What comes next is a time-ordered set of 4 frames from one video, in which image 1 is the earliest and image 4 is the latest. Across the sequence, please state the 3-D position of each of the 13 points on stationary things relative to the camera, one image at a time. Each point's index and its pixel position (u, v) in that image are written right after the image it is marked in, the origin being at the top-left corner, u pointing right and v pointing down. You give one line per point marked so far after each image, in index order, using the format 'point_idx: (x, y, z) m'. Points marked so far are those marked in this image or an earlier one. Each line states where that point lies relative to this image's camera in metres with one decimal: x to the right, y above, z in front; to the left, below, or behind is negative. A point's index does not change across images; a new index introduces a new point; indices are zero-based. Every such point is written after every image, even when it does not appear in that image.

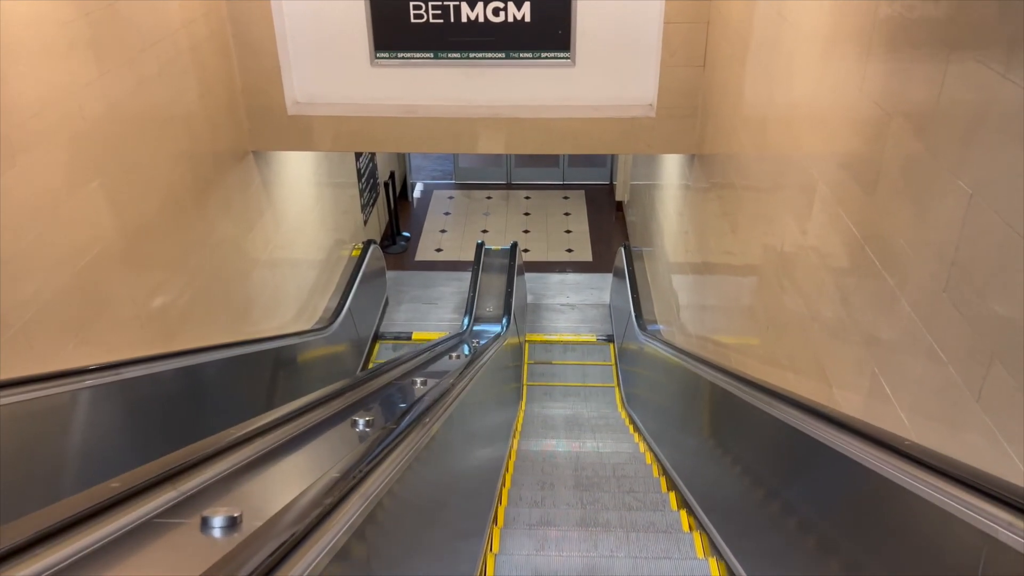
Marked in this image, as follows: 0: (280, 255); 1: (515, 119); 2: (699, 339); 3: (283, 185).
0: (-1.7, +0.2, +5.4) m
1: (0.0, +1.2, +4.9) m
2: (+1.3, -0.3, +4.9) m
3: (-1.7, +0.8, +5.4) m
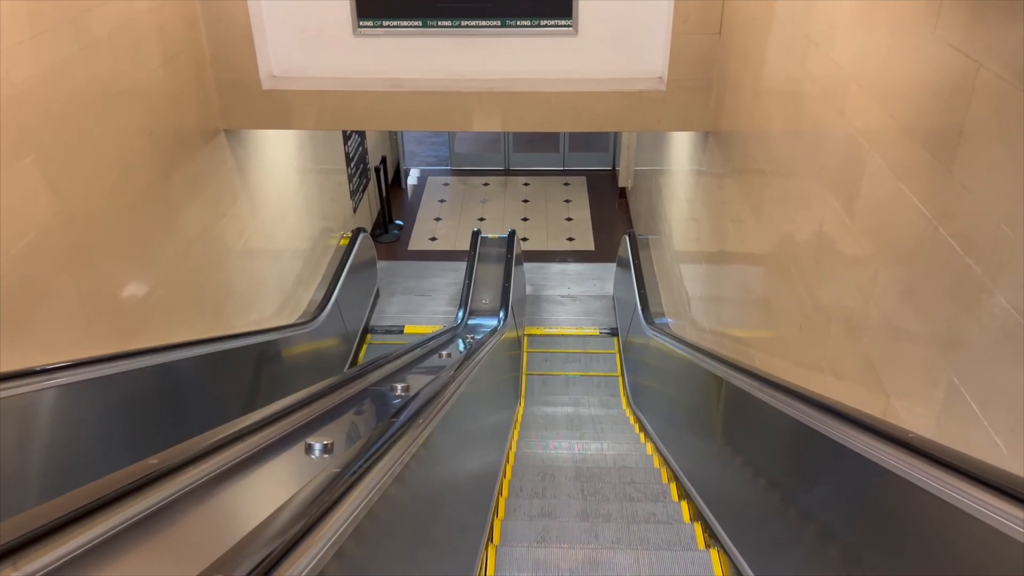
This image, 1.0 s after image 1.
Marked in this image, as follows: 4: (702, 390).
0: (-1.8, +0.3, +5.0) m
1: (0.0, +1.2, +4.5) m
2: (+1.3, -0.3, +4.5) m
3: (-1.7, +0.8, +5.0) m
4: (+1.1, -0.6, +4.2) m
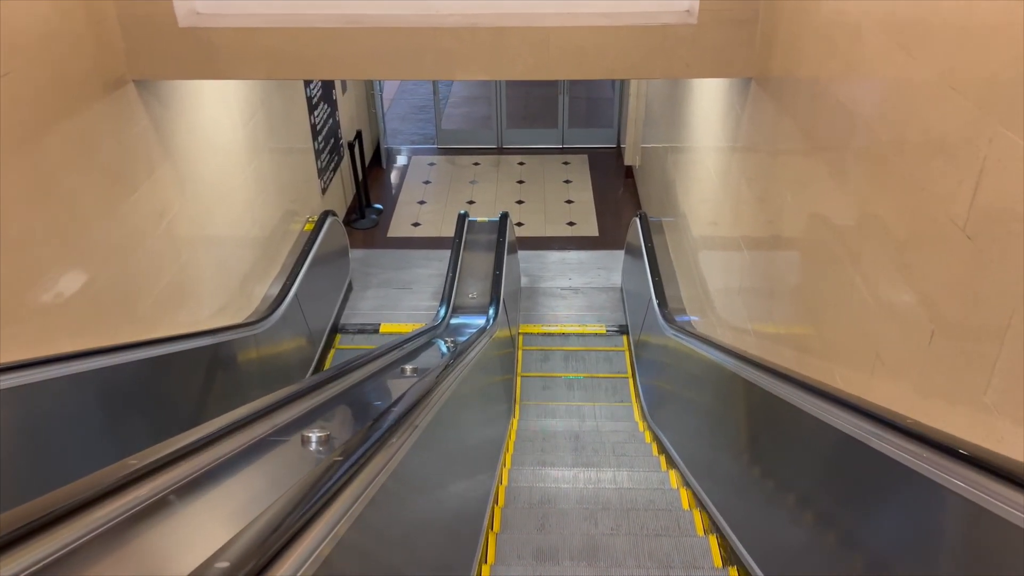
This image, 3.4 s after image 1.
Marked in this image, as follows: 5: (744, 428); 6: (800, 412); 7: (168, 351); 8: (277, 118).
0: (-1.8, +0.3, +4.0) m
1: (-0.1, +1.3, +3.5) m
2: (+1.2, -0.2, +3.6) m
3: (-1.8, +0.9, +4.1) m
4: (+1.0, -0.5, +3.3) m
5: (+1.0, -0.6, +3.1) m
6: (+1.0, -0.4, +2.3) m
7: (-1.6, -0.3, +3.3) m
8: (-1.8, +1.3, +5.5) m
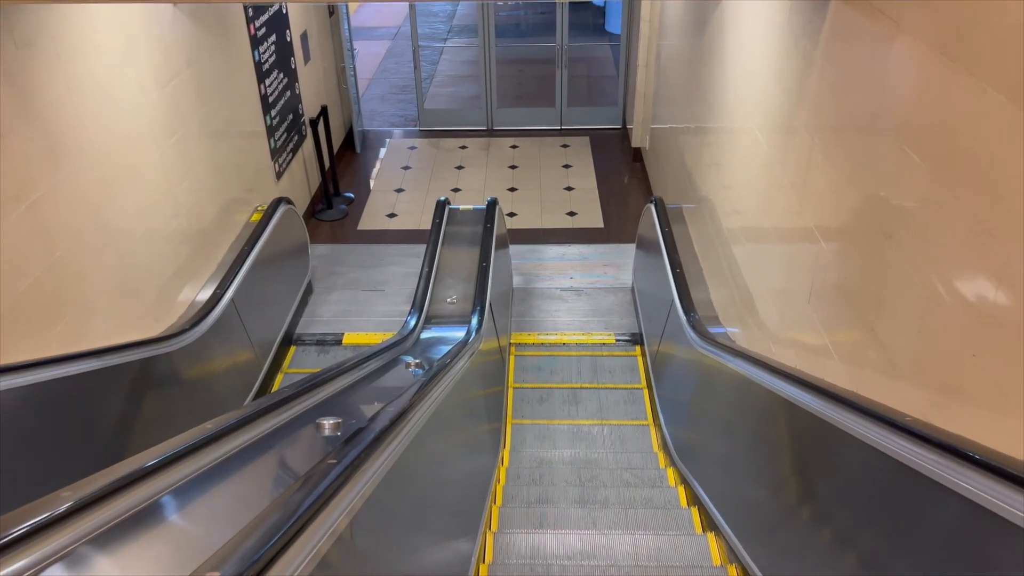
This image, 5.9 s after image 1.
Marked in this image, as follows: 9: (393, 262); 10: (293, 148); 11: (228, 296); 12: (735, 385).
0: (-1.9, +0.3, +3.0) m
1: (-0.1, +1.2, +2.6) m
2: (+1.1, -0.2, +2.6) m
3: (-1.9, +0.8, +3.1) m
4: (+1.0, -0.5, +2.3) m
5: (+1.0, -0.6, +2.1) m
6: (+0.9, -0.4, +1.4) m
7: (-1.7, -0.3, +2.4) m
8: (-1.9, +1.3, +4.5) m
9: (-0.9, +0.2, +5.8) m
10: (-1.8, +1.2, +6.1) m
11: (-1.6, 0.0, +4.0) m
12: (+1.0, -0.4, +2.8) m
